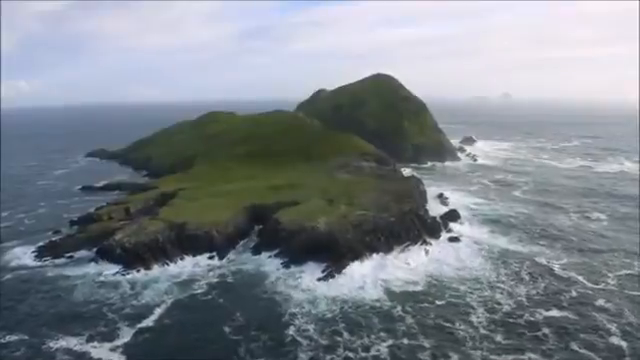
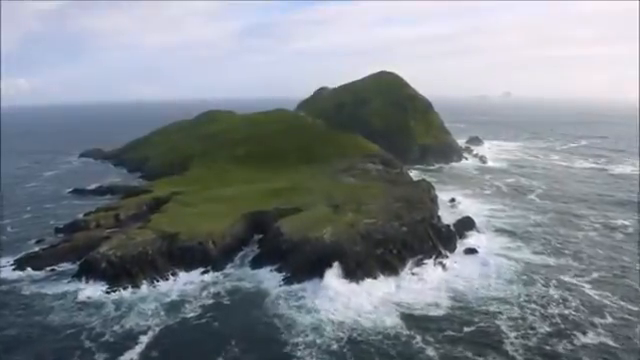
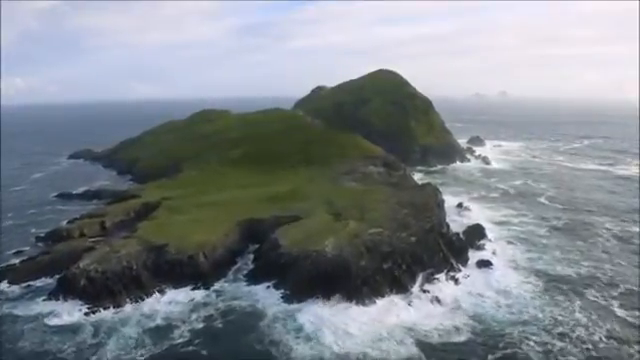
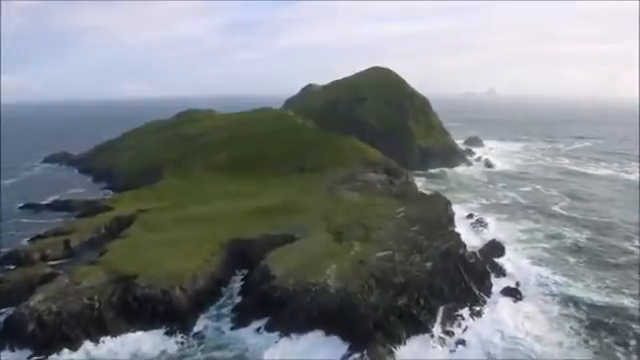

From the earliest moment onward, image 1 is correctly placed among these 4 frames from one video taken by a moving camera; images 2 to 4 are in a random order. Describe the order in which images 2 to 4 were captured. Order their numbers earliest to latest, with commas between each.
2, 3, 4
